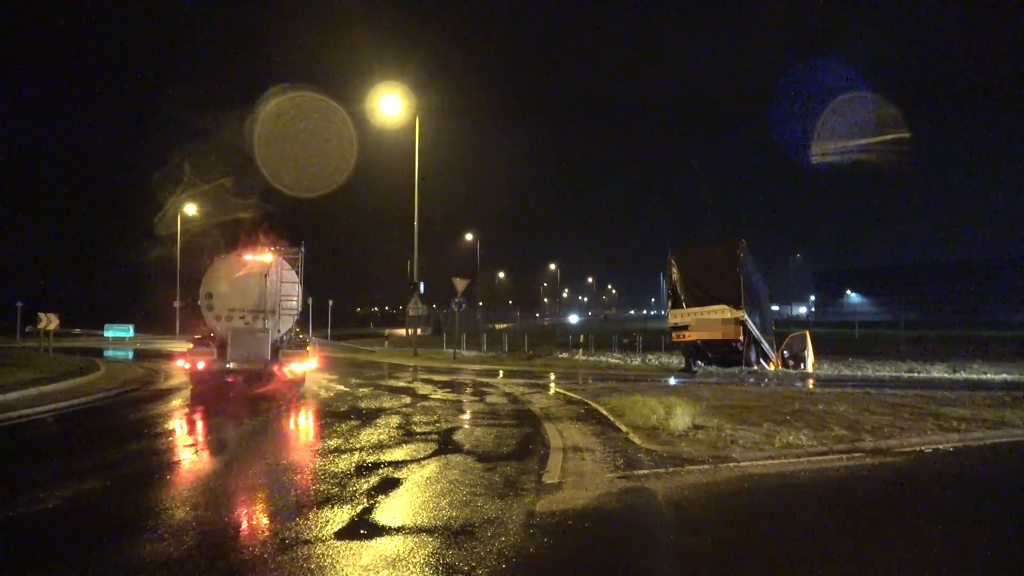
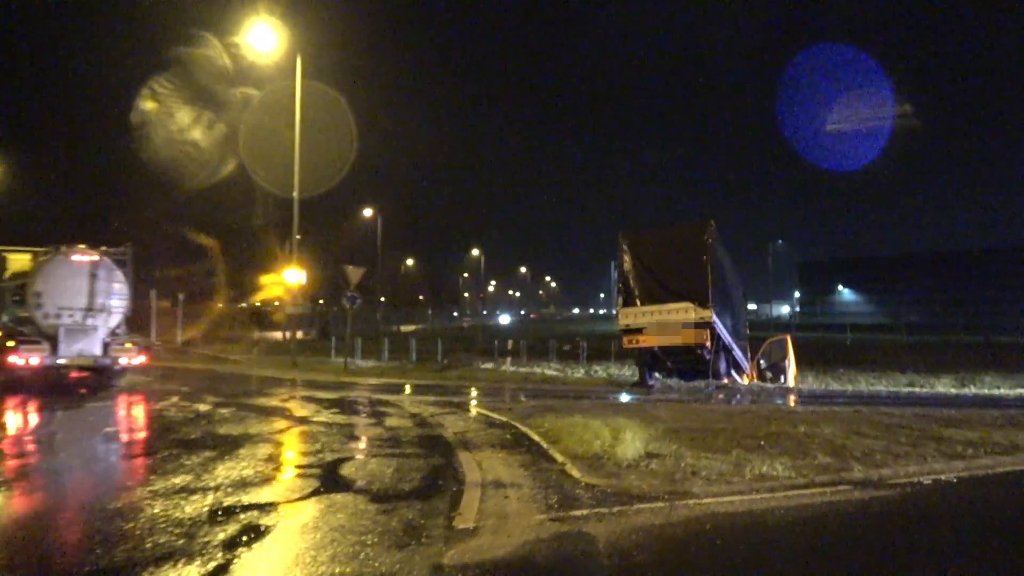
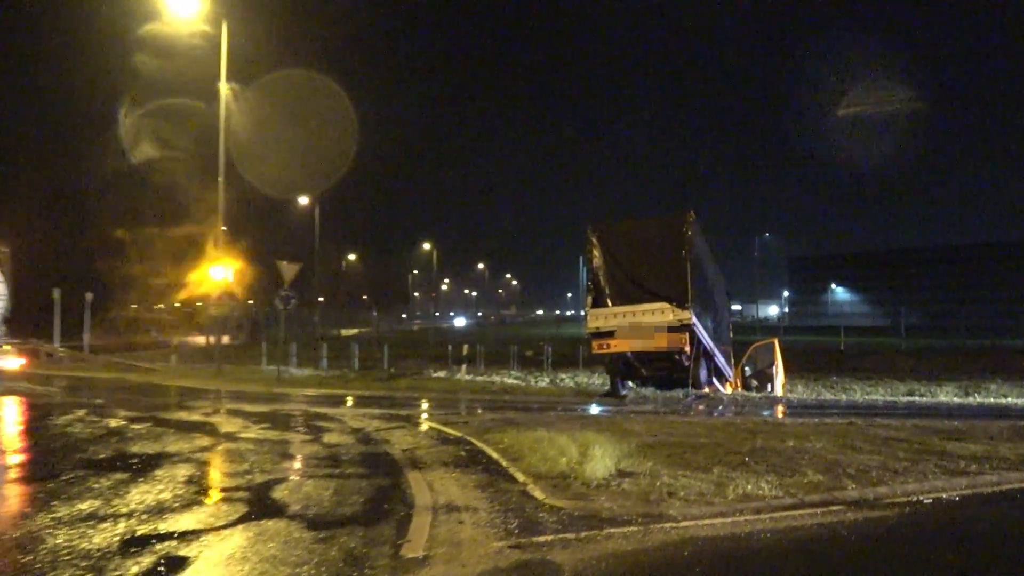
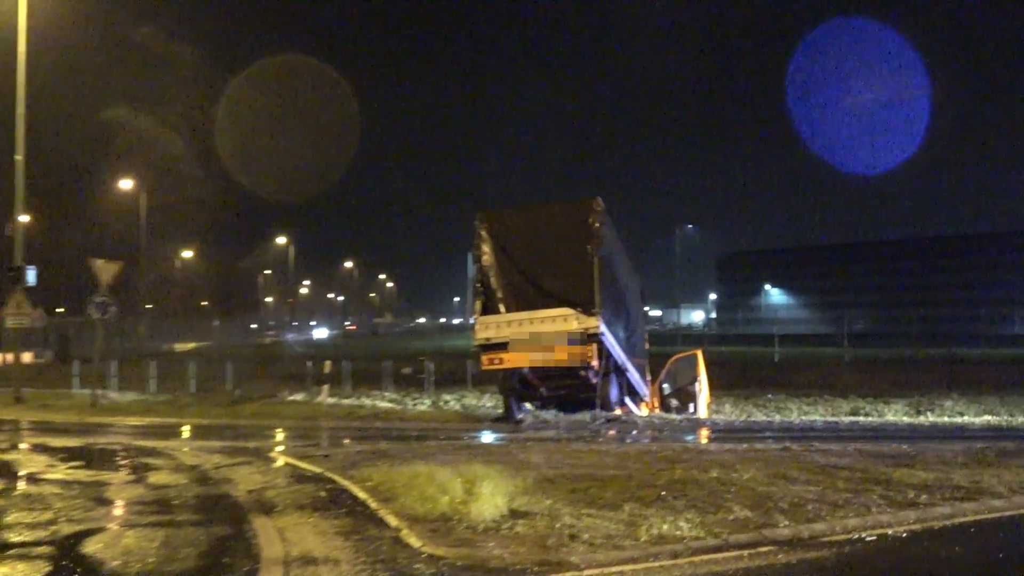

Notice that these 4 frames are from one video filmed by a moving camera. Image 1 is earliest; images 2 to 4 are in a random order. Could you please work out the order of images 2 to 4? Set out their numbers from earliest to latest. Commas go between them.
2, 3, 4
